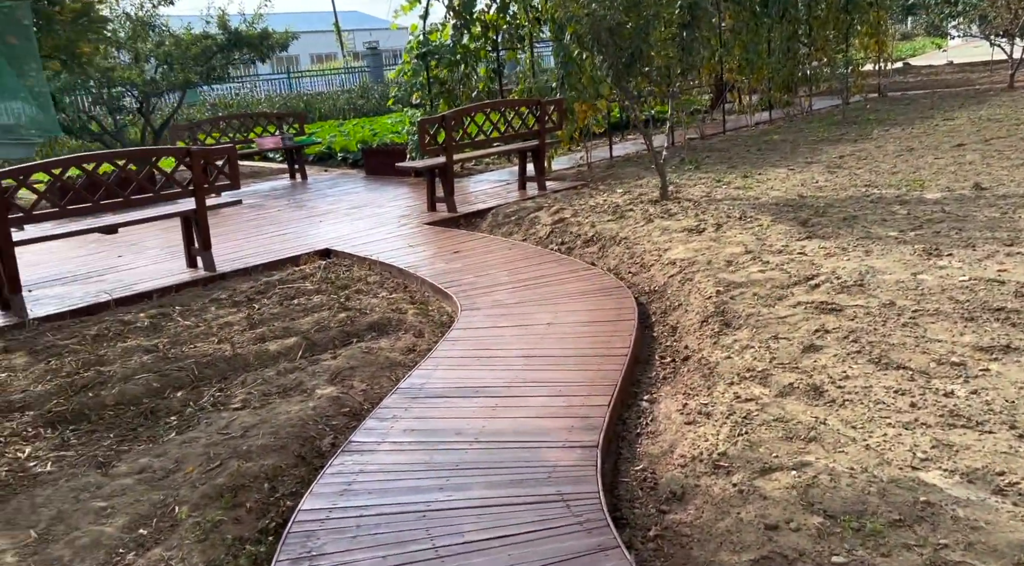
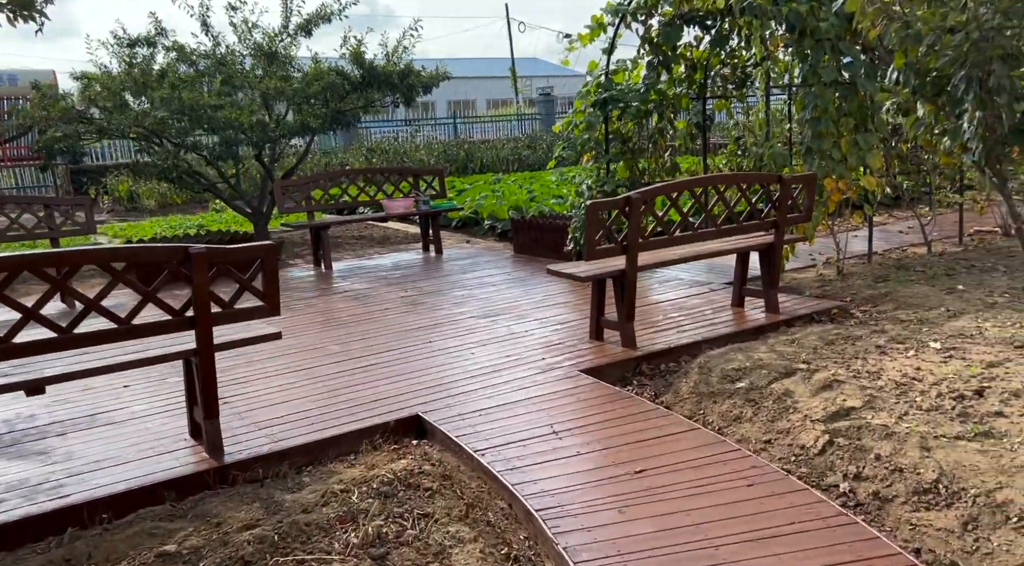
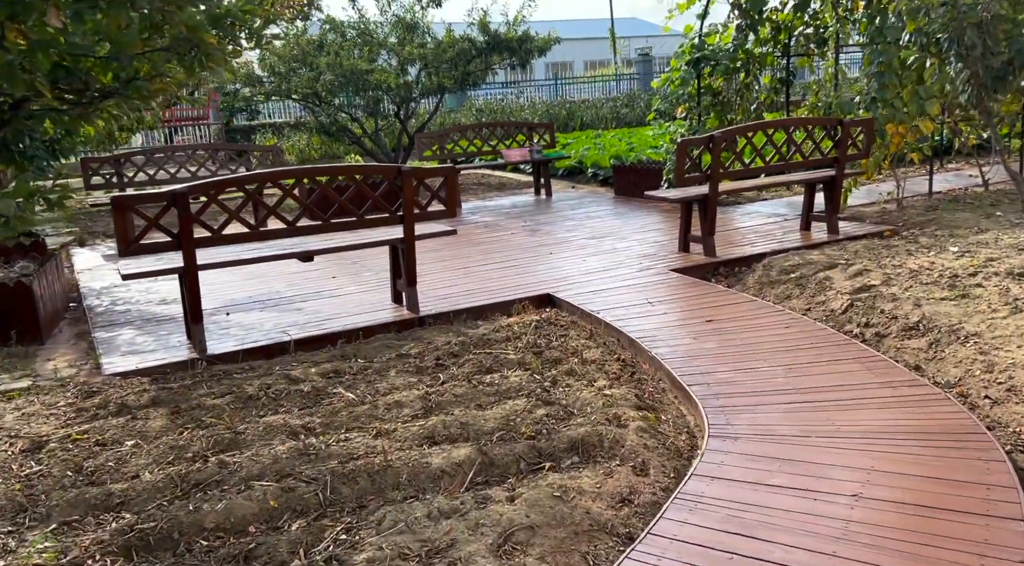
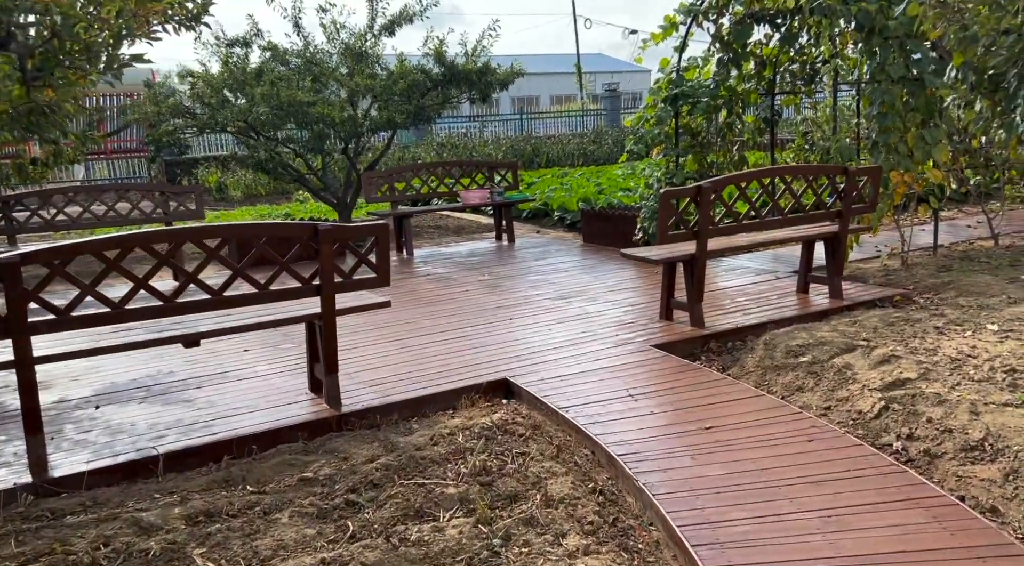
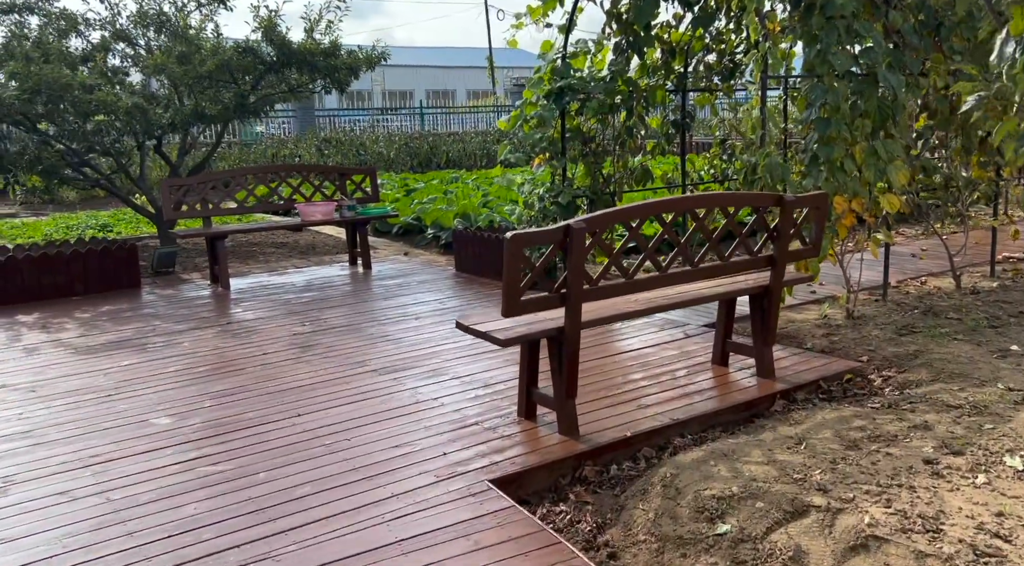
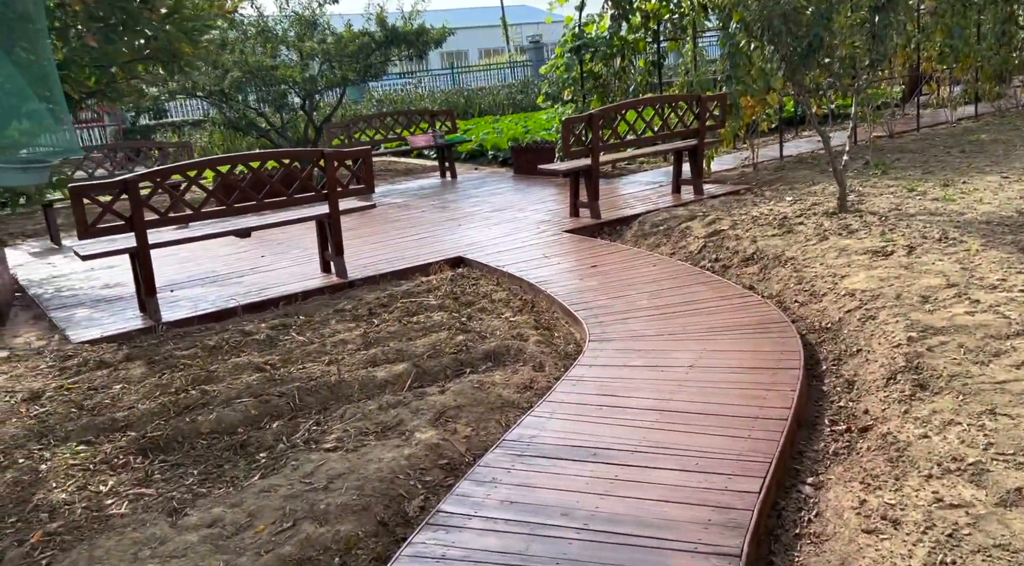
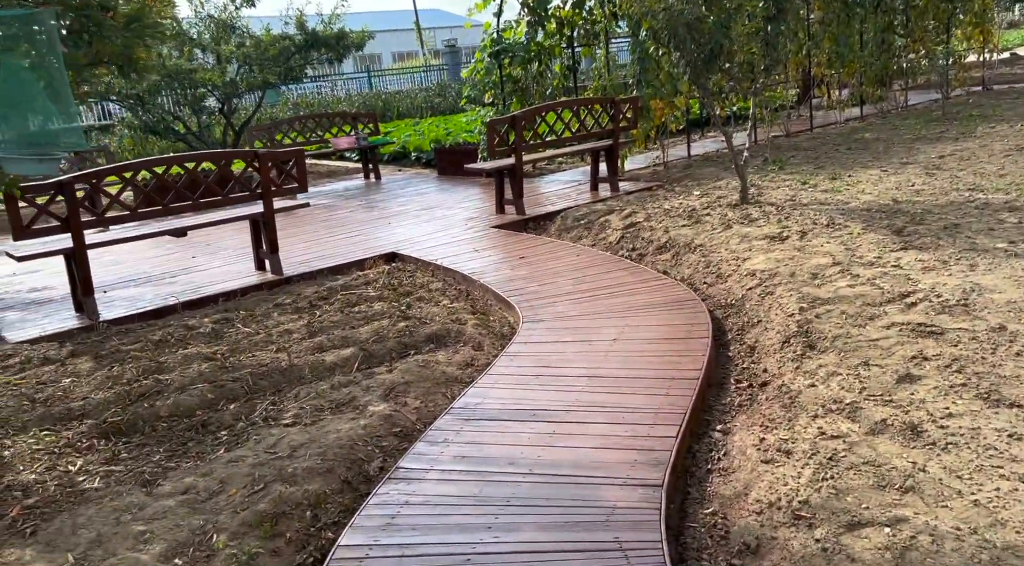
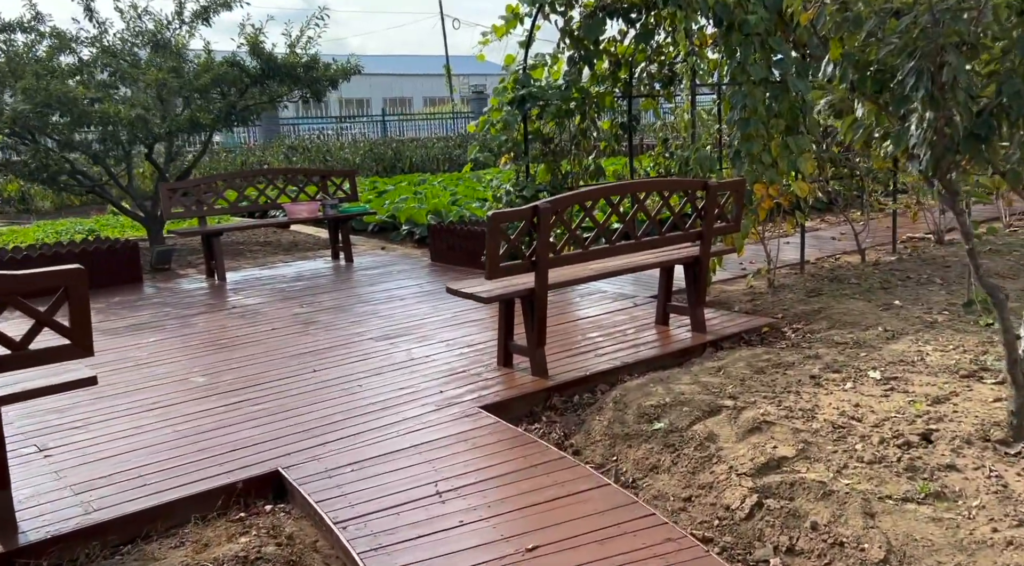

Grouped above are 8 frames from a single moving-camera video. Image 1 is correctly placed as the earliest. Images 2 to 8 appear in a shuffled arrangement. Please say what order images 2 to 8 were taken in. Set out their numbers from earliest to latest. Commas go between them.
7, 6, 3, 4, 2, 8, 5
